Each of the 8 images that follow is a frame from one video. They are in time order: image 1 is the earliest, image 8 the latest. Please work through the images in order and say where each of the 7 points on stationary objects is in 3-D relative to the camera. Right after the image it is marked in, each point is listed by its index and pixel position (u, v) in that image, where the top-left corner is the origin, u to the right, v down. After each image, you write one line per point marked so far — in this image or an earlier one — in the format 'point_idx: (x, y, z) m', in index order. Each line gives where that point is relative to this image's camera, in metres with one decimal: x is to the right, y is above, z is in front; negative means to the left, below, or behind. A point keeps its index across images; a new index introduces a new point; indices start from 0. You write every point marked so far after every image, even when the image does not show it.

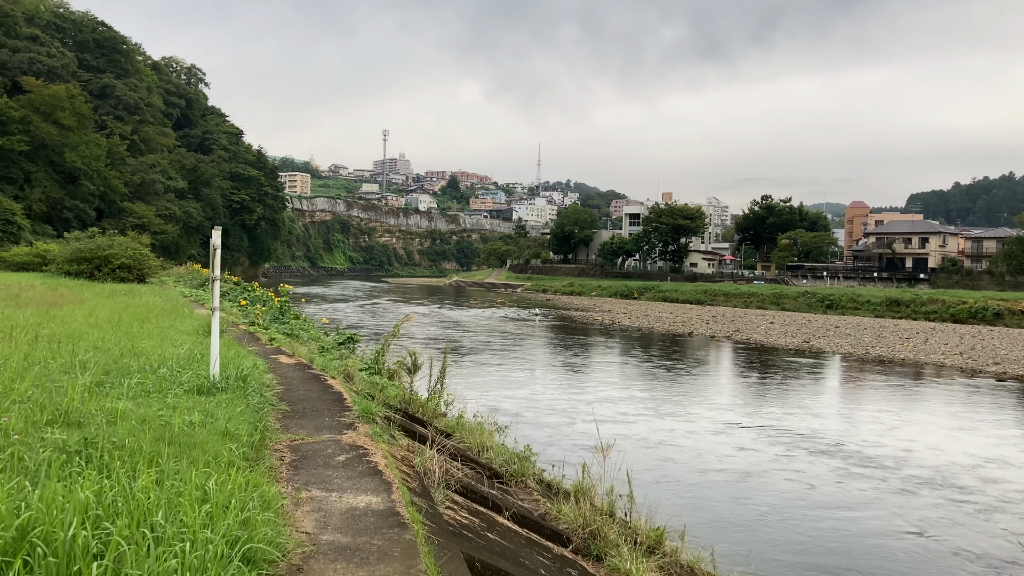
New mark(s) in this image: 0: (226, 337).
0: (-2.1, -0.4, +6.5) m
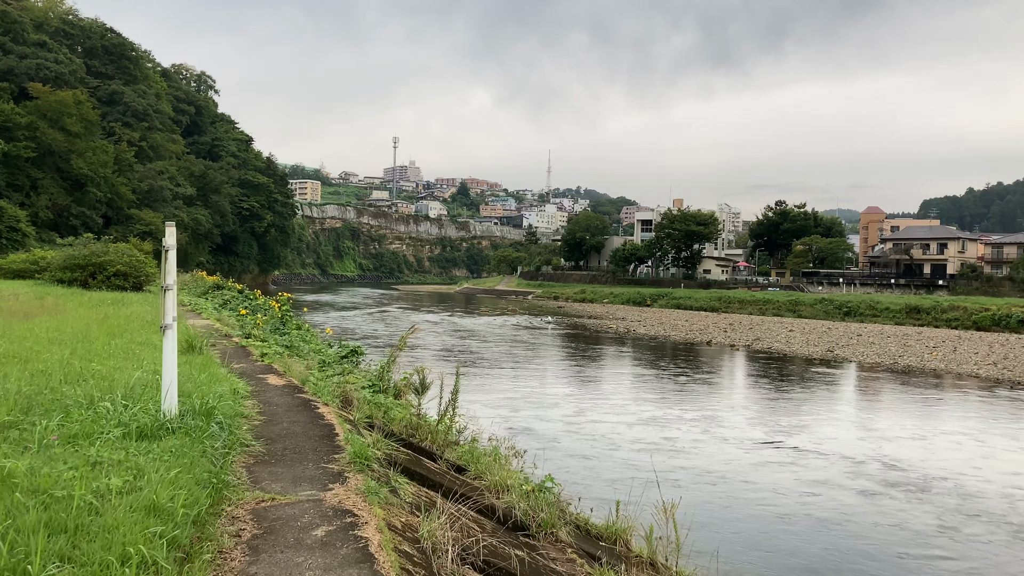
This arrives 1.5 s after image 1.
0: (-2.0, -0.4, +5.7) m
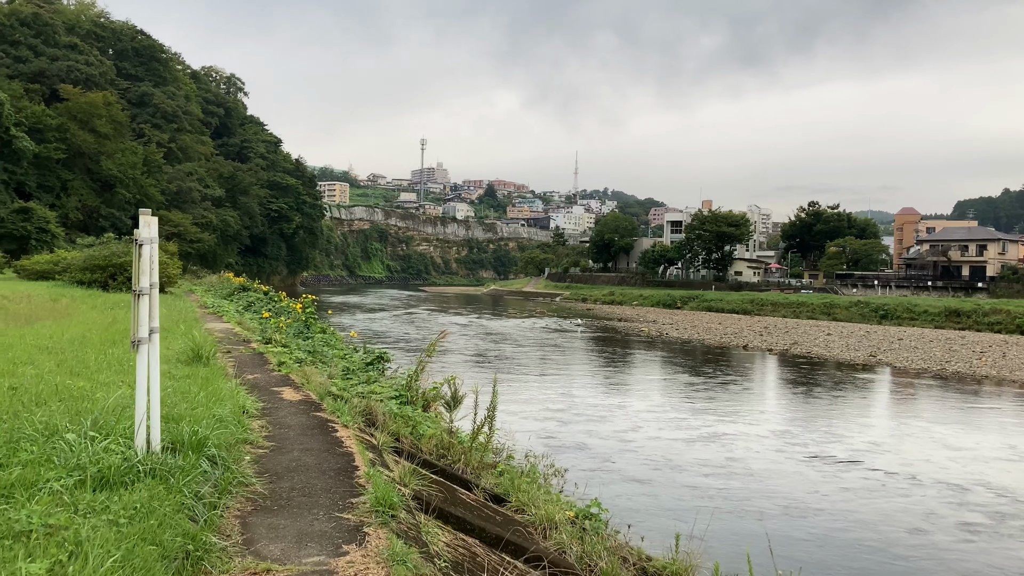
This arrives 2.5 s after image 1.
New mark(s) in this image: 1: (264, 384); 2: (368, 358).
0: (-1.7, -0.4, +5.1) m
1: (-1.5, -0.6, +5.3) m
2: (-1.5, -0.7, +9.0) m
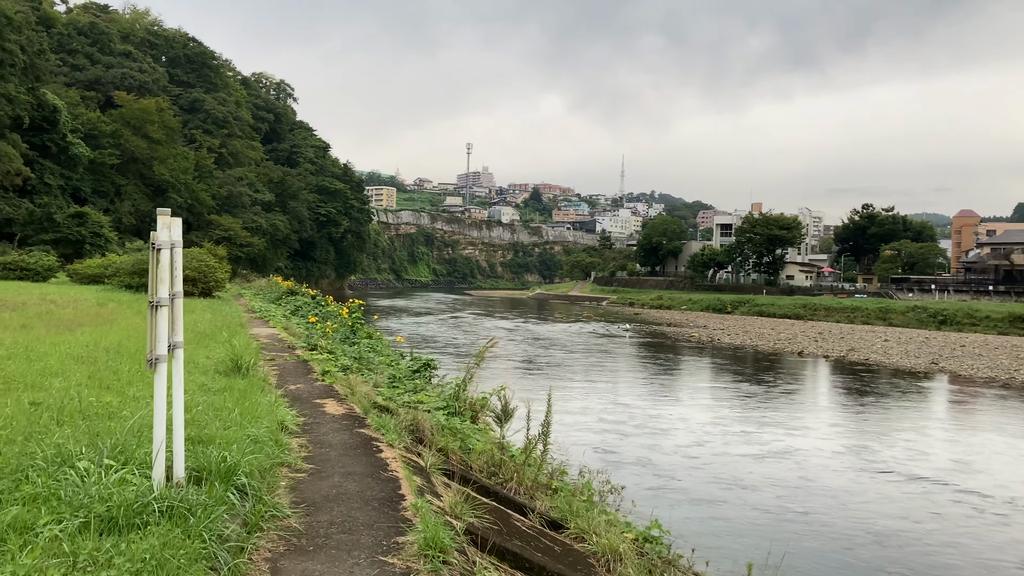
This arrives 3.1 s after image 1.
0: (-1.4, -0.5, +4.8) m
1: (-1.2, -0.6, +5.0) m
2: (-1.0, -0.8, +8.8) m
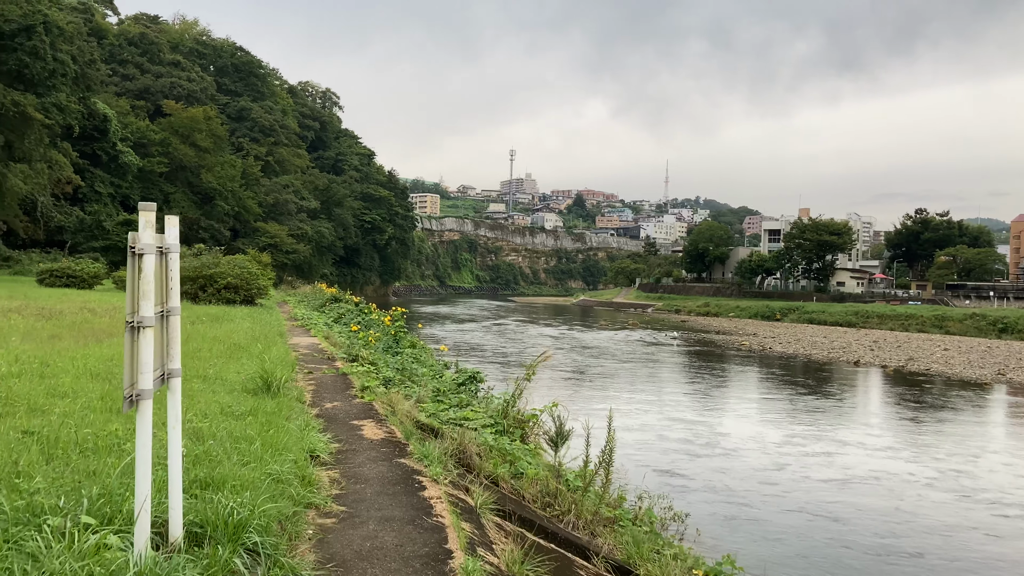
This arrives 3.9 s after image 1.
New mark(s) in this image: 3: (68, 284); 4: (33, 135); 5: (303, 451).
0: (-1.1, -0.5, +4.4) m
1: (-0.9, -0.7, +4.6) m
2: (-0.5, -0.9, +8.3) m
3: (-8.9, +0.1, +17.8) m
4: (-10.5, +3.3, +19.6) m
5: (-0.8, -0.6, +3.2) m
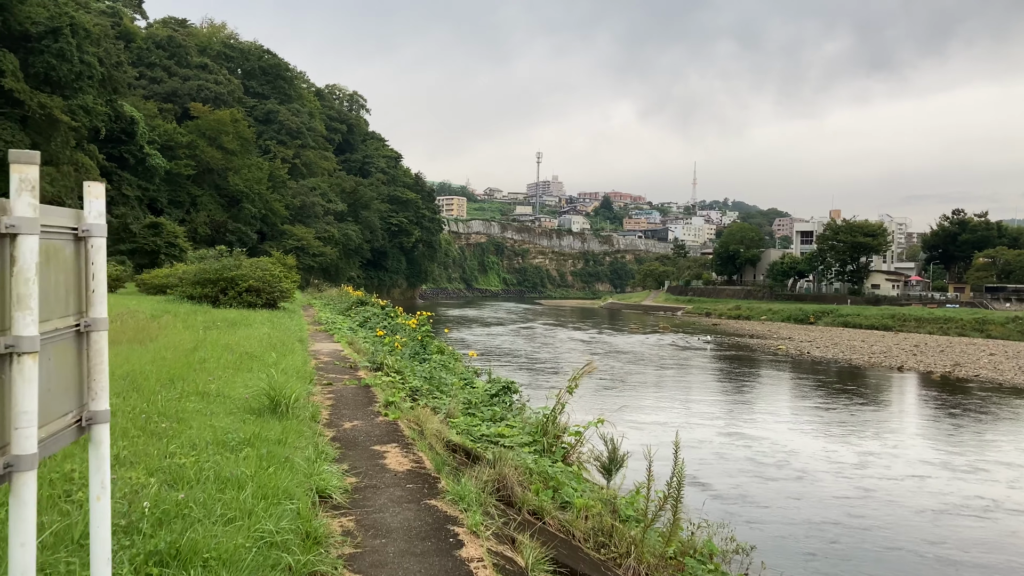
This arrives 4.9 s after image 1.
0: (-0.9, -0.5, +3.8) m
1: (-0.7, -0.7, +4.0) m
2: (-0.2, -0.9, +7.6) m
3: (-8.3, 0.0, +17.4) m
4: (-9.8, +3.3, +19.3) m
5: (-0.6, -0.6, +2.6) m
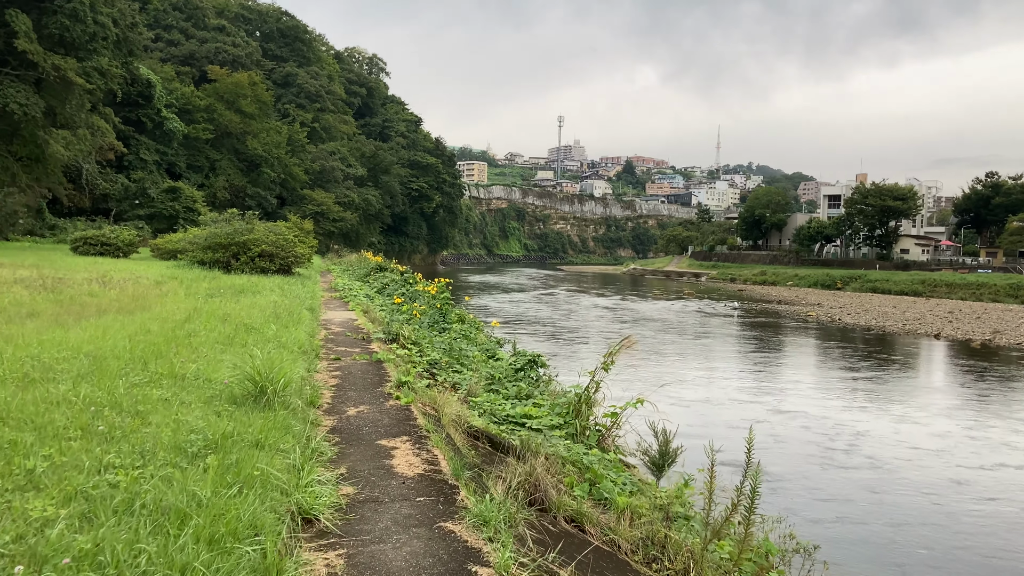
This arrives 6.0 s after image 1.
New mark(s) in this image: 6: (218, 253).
0: (-0.8, -0.4, +3.1) m
1: (-0.5, -0.5, +3.3) m
2: (0.0, -0.6, +7.0) m
3: (-7.9, +0.7, +16.9) m
4: (-9.3, +4.0, +18.7) m
5: (-0.5, -0.5, +1.9) m
6: (-4.5, +0.6, +13.7) m
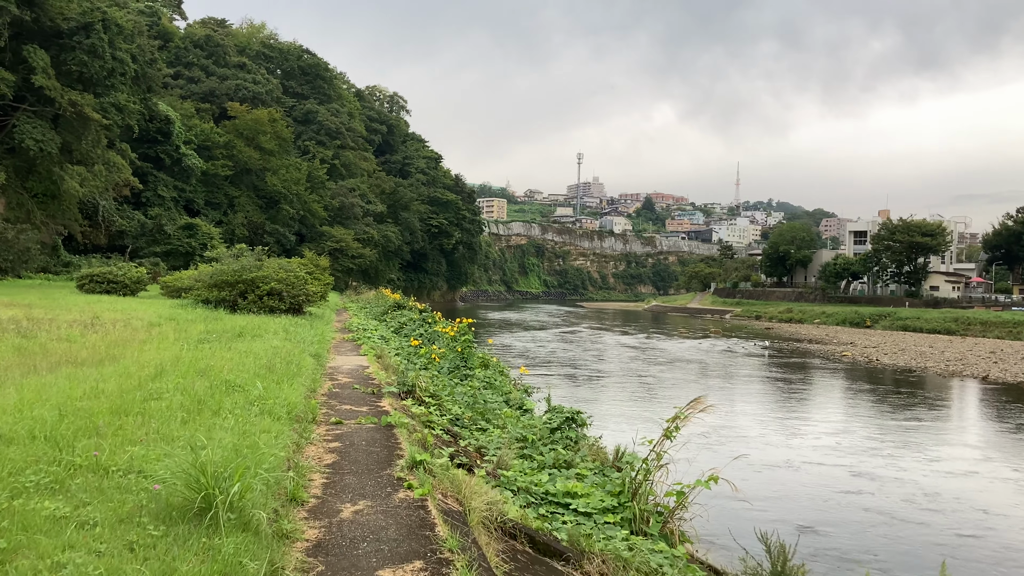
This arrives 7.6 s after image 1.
0: (-0.6, -0.6, +2.2) m
1: (-0.4, -0.7, +2.4) m
2: (+0.3, -0.9, +6.0) m
3: (-7.4, 0.0, +16.1) m
4: (-8.8, +3.2, +18.1) m
5: (-0.4, -0.6, +1.0) m
6: (-4.2, 0.0, +12.8) m
